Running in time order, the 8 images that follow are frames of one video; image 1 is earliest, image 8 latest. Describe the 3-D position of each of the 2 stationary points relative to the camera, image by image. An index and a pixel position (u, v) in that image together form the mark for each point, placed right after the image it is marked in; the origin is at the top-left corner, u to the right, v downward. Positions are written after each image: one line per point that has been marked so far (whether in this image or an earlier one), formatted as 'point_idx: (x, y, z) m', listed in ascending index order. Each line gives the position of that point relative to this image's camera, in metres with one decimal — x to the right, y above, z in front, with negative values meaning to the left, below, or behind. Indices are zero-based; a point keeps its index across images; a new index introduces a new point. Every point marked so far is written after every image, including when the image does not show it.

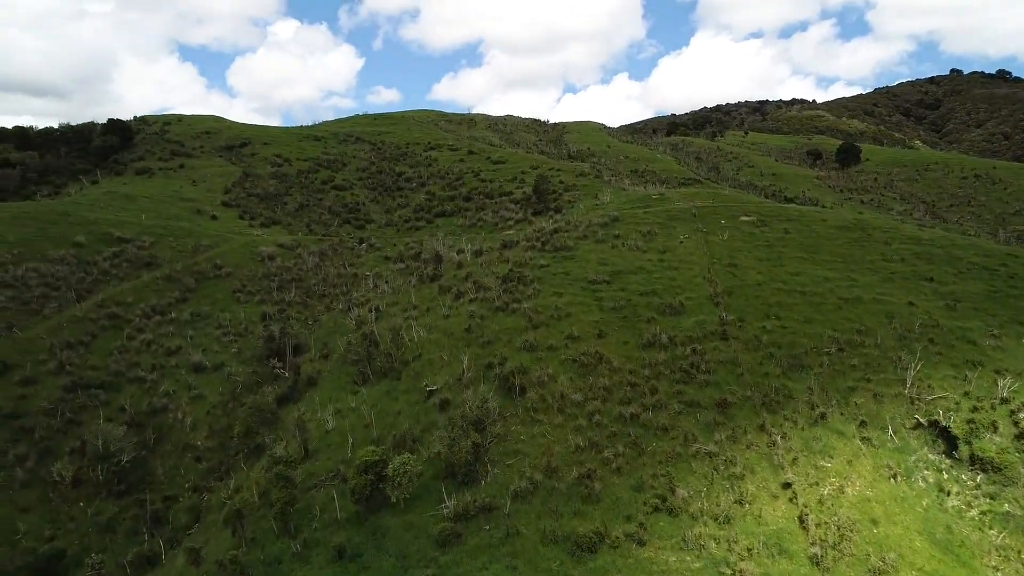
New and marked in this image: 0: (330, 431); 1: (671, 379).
0: (-4.5, -3.5, +17.7) m
1: (+3.7, -2.1, +16.5) m
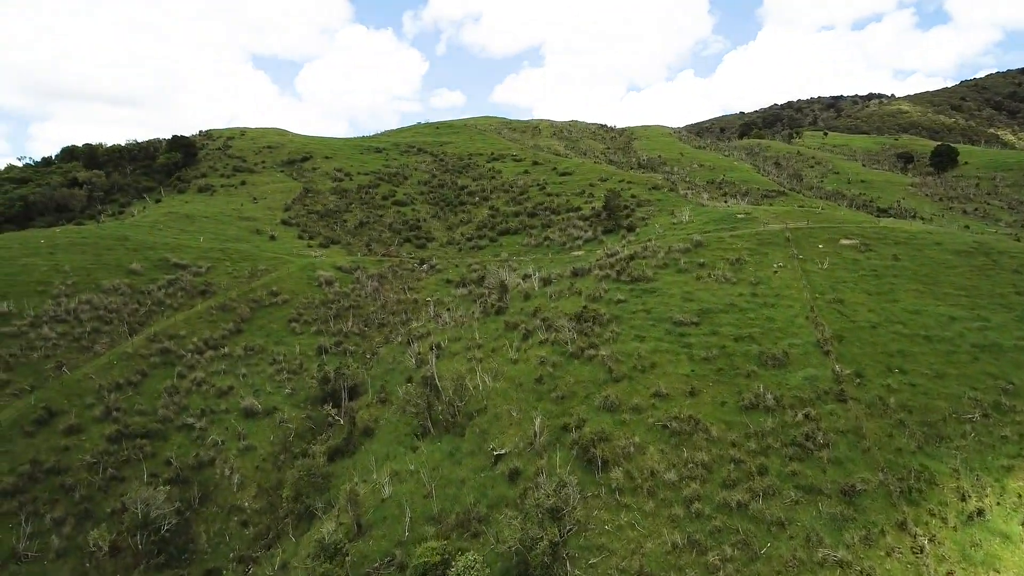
0: (-2.8, -4.7, +15.8) m
1: (+5.3, -3.3, +13.9) m
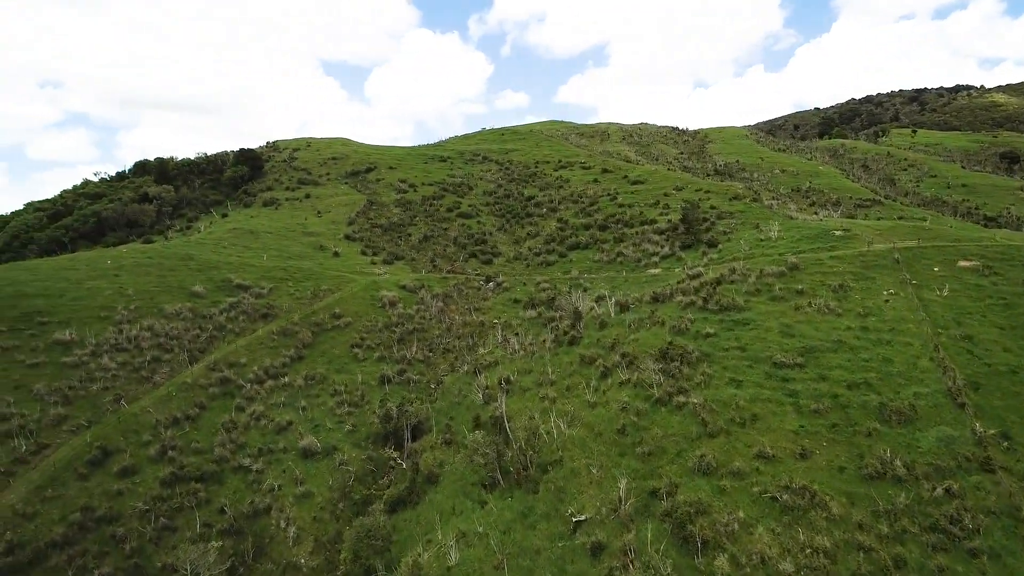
0: (-1.2, -5.5, +14.1) m
1: (+6.7, -4.1, +11.6) m
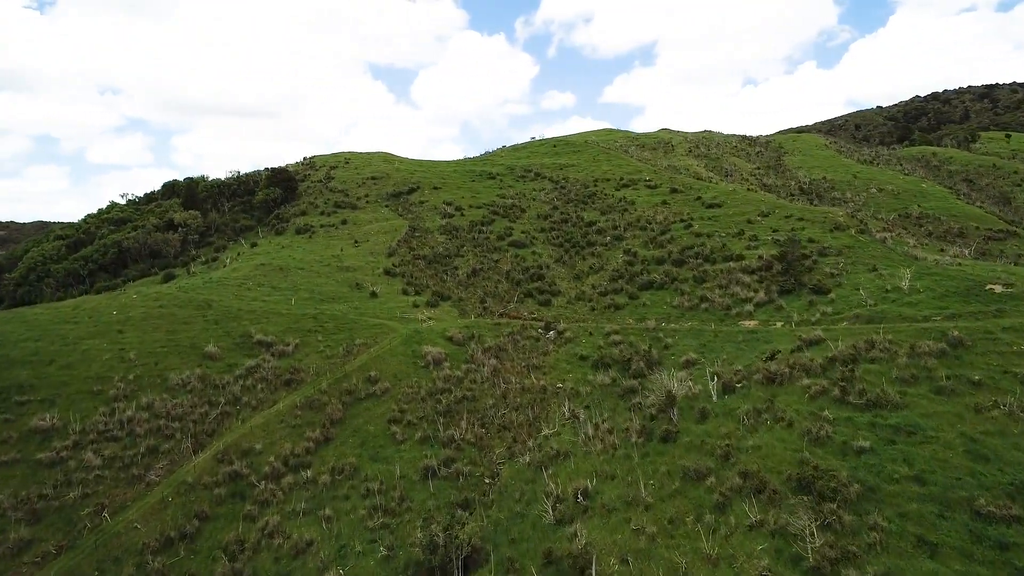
0: (+0.2, -7.5, +9.5) m
1: (+7.9, -6.1, +6.5) m
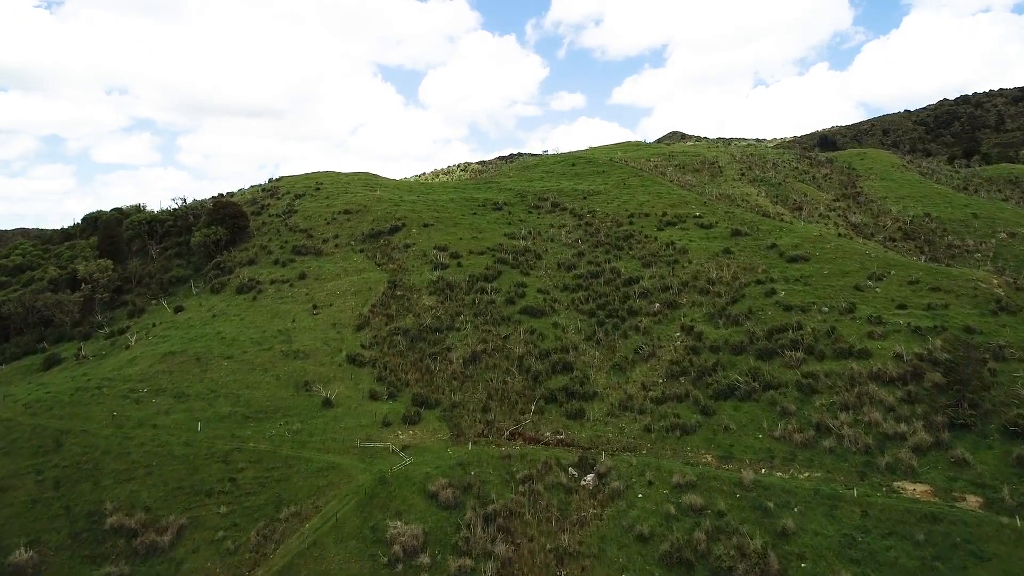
0: (+0.5, -10.7, -0.3) m
1: (+8.2, -9.4, -3.4) m
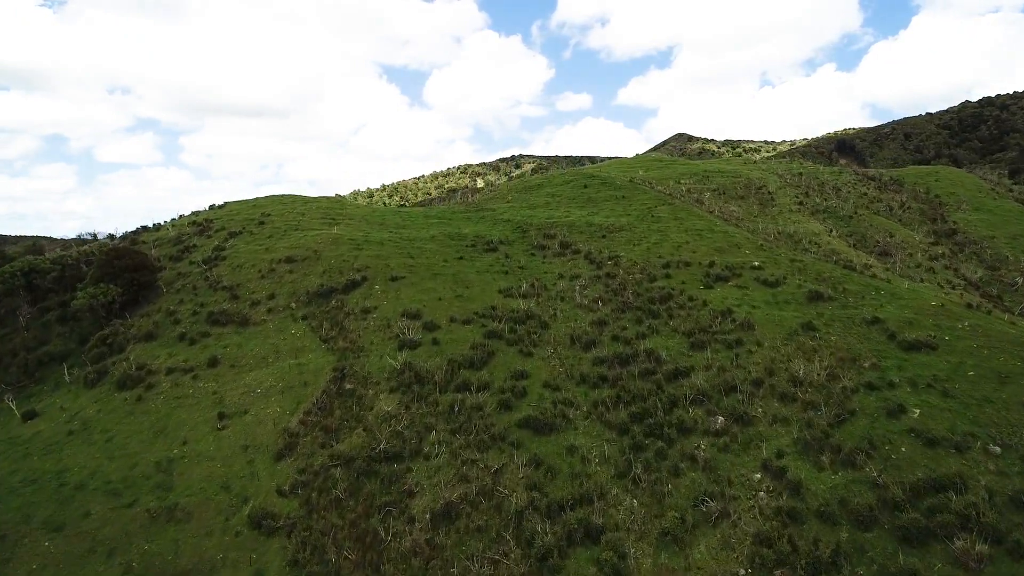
0: (+0.3, -13.4, -8.9) m
1: (+8.0, -12.1, -12.0) m
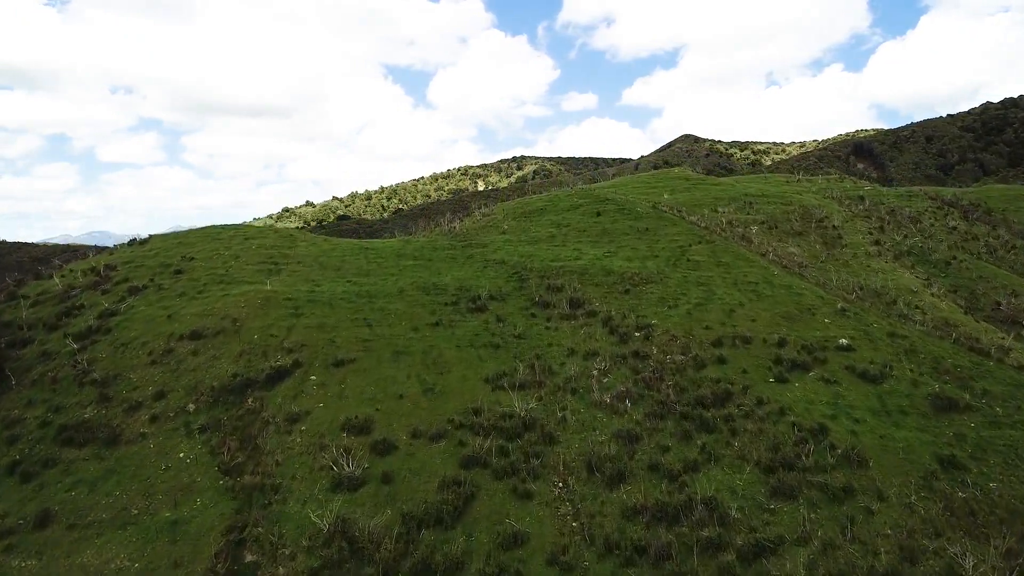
0: (-0.1, -15.8, -16.3) m
1: (+7.6, -14.4, -19.4) m
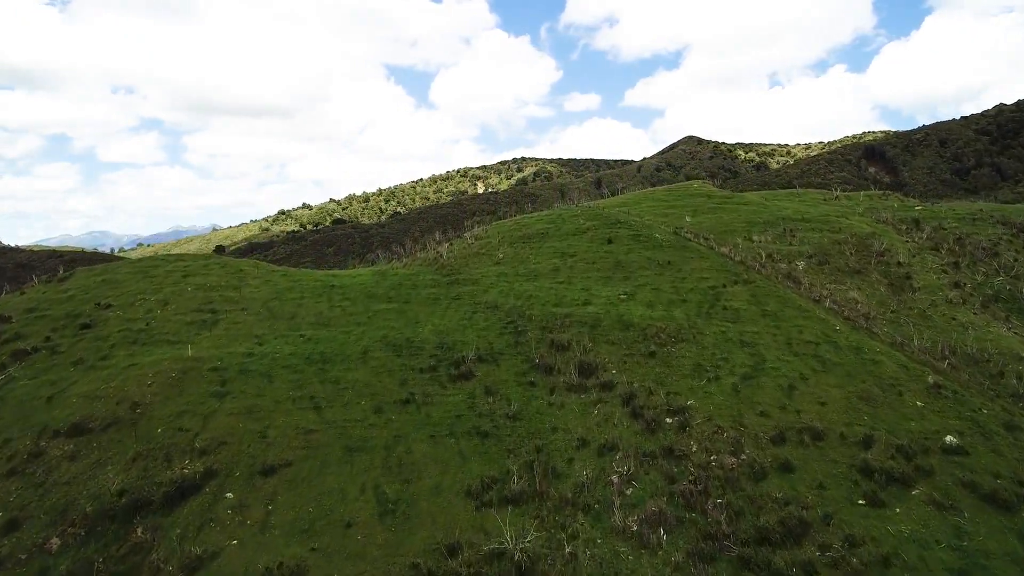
0: (-0.3, -17.3, -21.2) m
1: (+7.3, -16.0, -24.3) m
